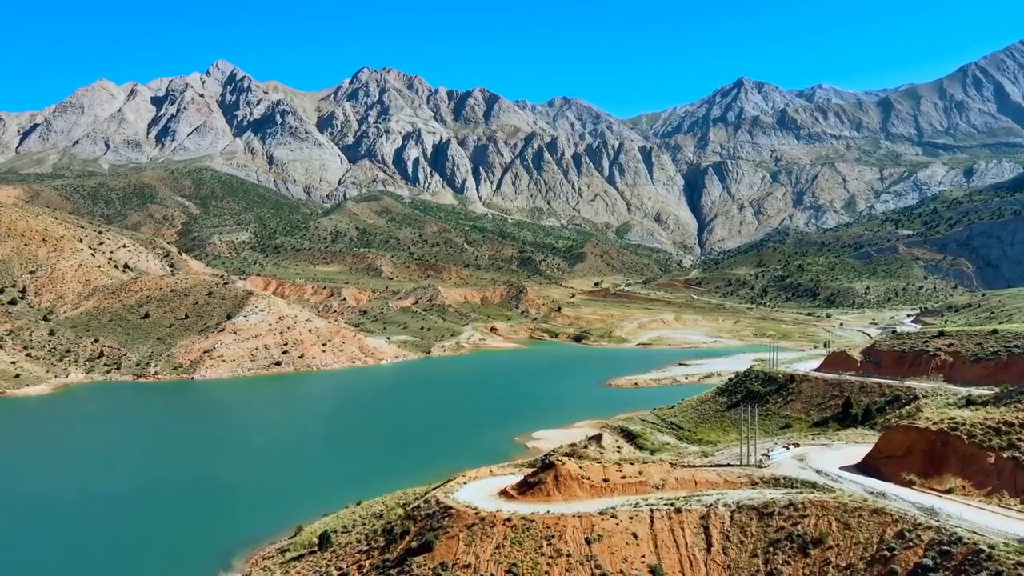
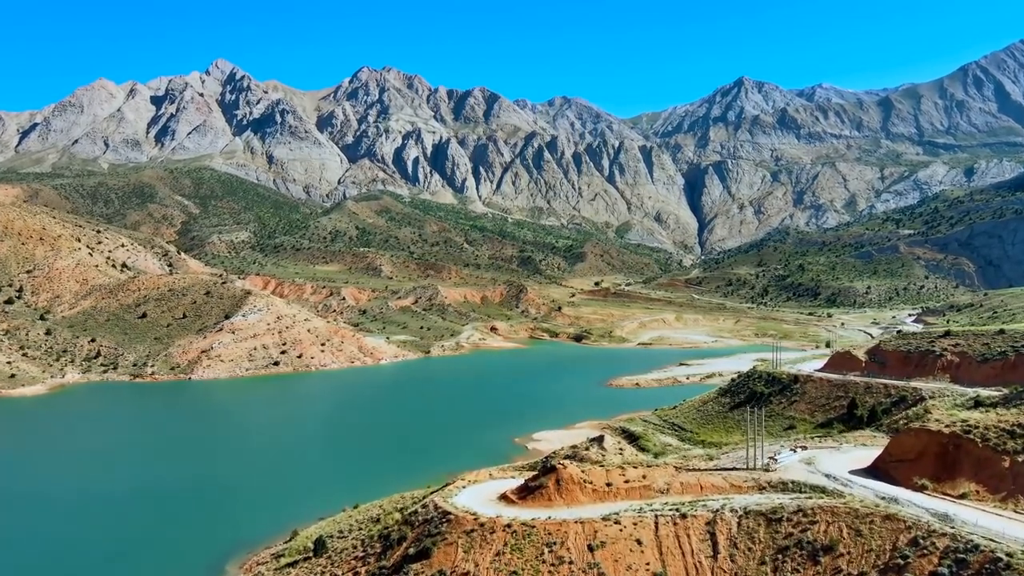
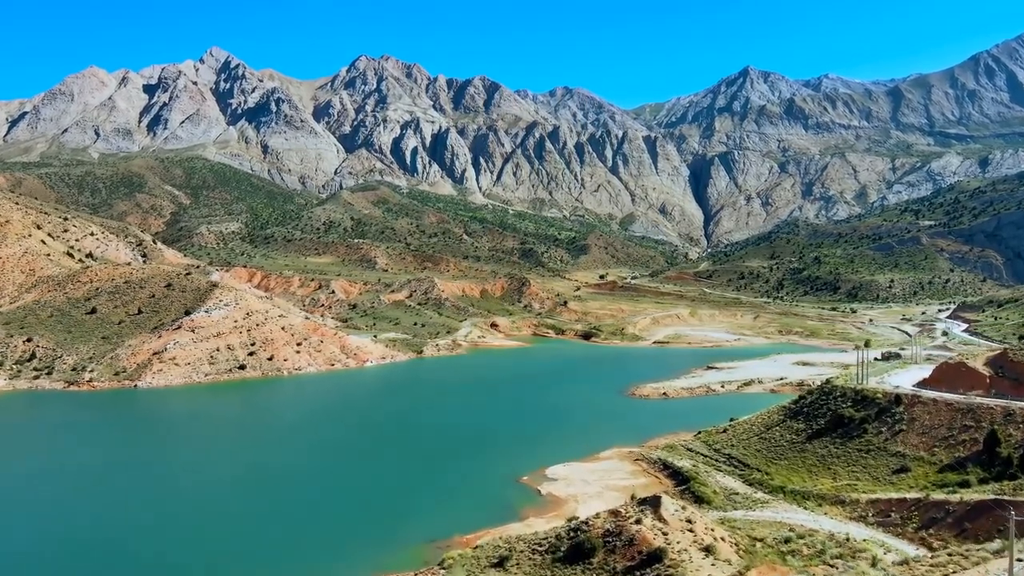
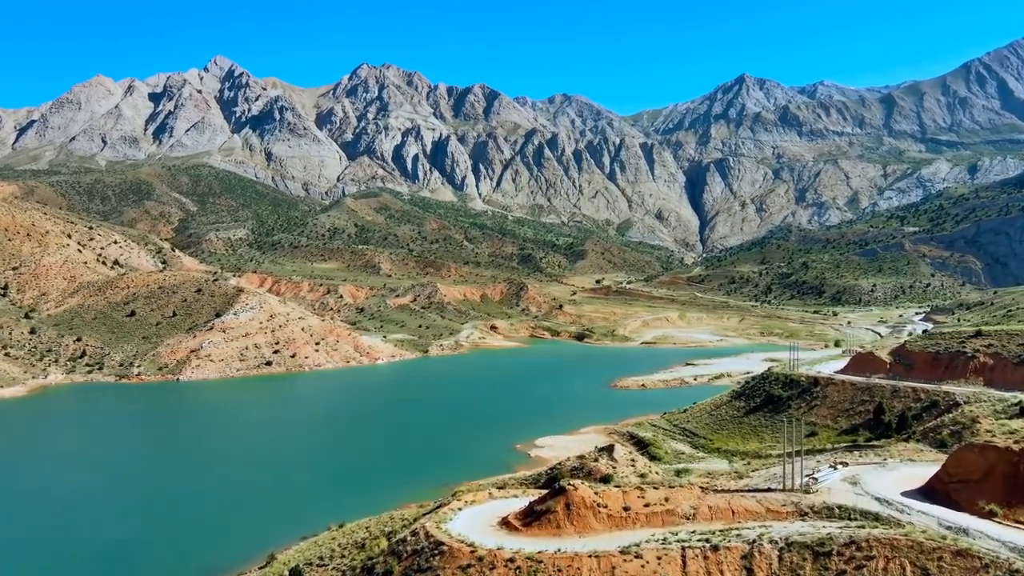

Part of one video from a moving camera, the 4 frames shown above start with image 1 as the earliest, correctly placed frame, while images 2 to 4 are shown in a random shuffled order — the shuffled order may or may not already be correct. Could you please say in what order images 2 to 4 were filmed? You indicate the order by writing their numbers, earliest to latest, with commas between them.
2, 4, 3
